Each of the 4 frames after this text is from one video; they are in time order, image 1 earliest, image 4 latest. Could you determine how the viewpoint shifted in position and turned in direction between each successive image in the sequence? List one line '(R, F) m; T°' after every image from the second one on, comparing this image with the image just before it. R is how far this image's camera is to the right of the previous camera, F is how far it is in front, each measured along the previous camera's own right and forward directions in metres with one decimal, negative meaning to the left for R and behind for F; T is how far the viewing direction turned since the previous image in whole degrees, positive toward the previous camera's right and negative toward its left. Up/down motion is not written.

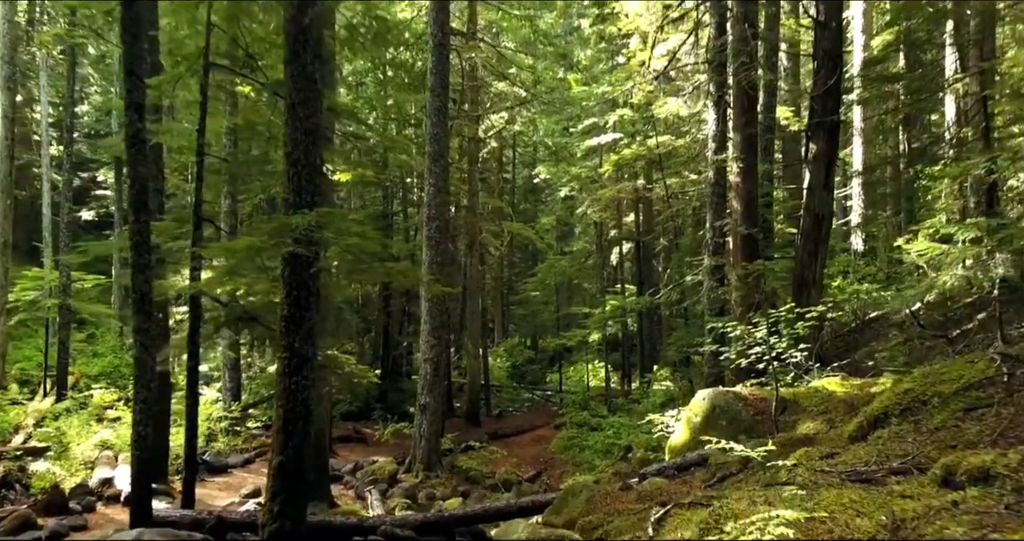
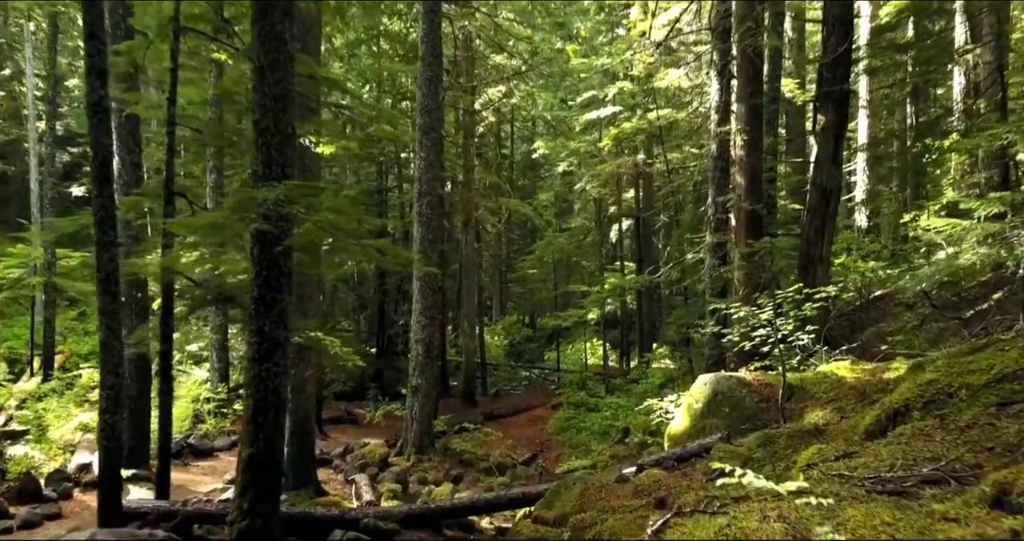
(+0.1, +0.5) m; 0°
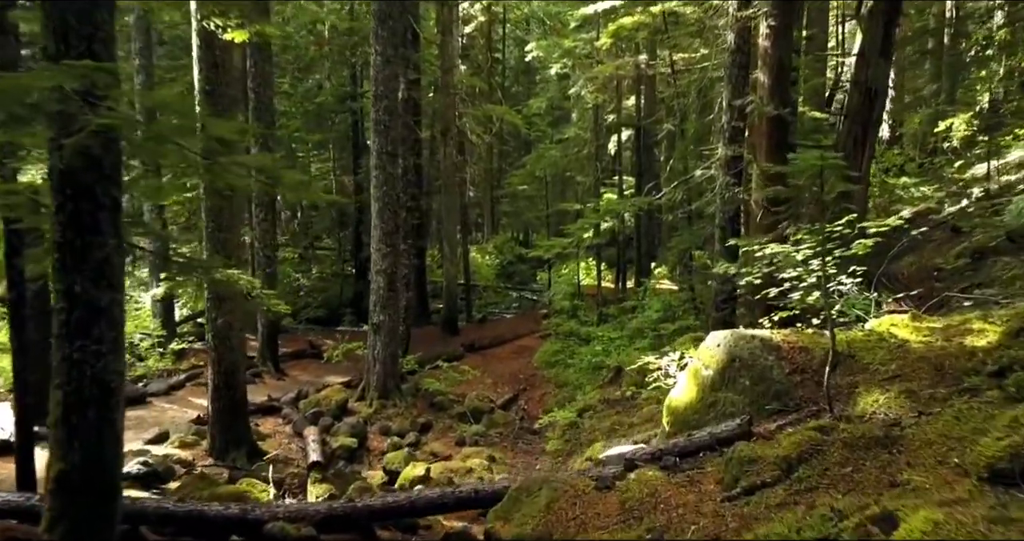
(+0.4, +1.9) m; 0°
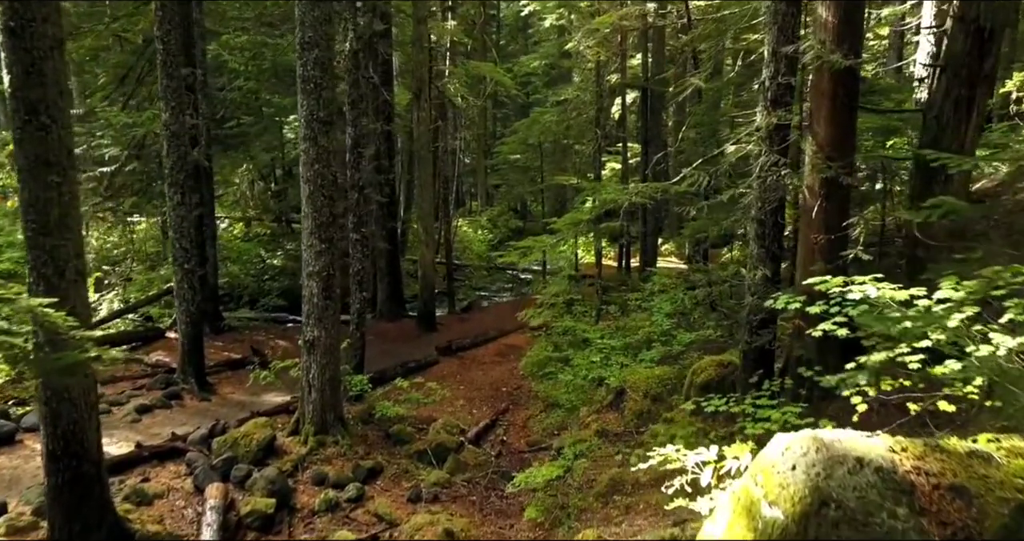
(+0.4, +2.5) m; 0°
